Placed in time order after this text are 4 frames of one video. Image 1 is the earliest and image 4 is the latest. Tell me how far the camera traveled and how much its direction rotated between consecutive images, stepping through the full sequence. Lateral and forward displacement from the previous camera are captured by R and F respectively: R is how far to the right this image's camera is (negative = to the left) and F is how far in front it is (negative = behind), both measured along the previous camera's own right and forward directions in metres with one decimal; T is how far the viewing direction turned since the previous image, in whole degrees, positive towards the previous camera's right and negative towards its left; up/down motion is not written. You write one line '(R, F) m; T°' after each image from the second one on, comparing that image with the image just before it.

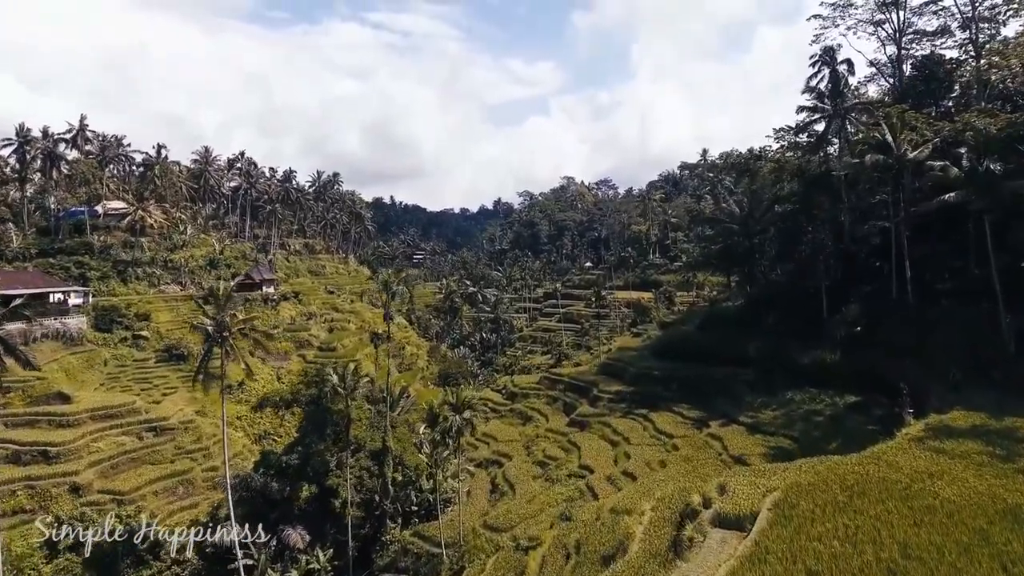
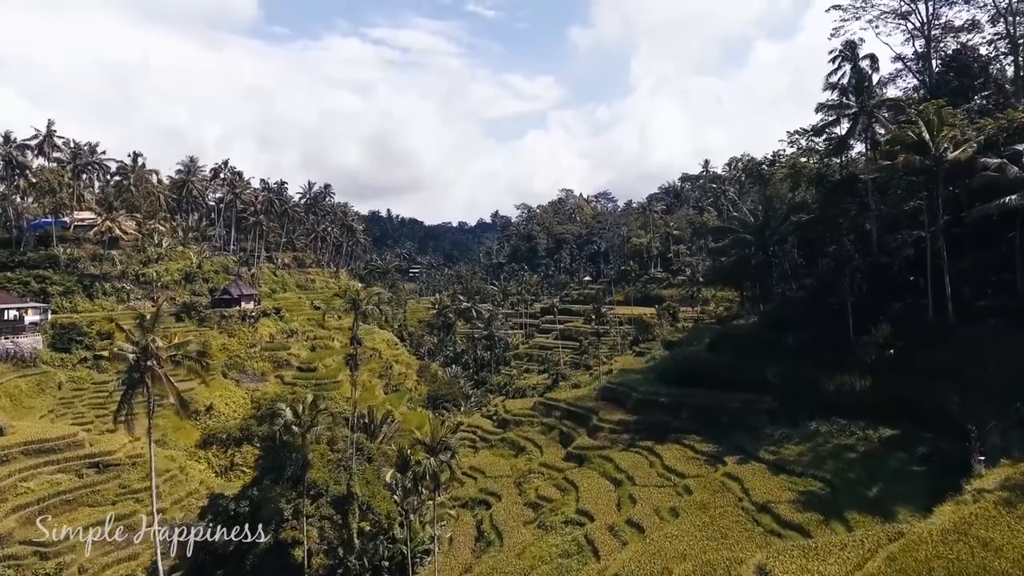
(+0.6, +4.3) m; 0°
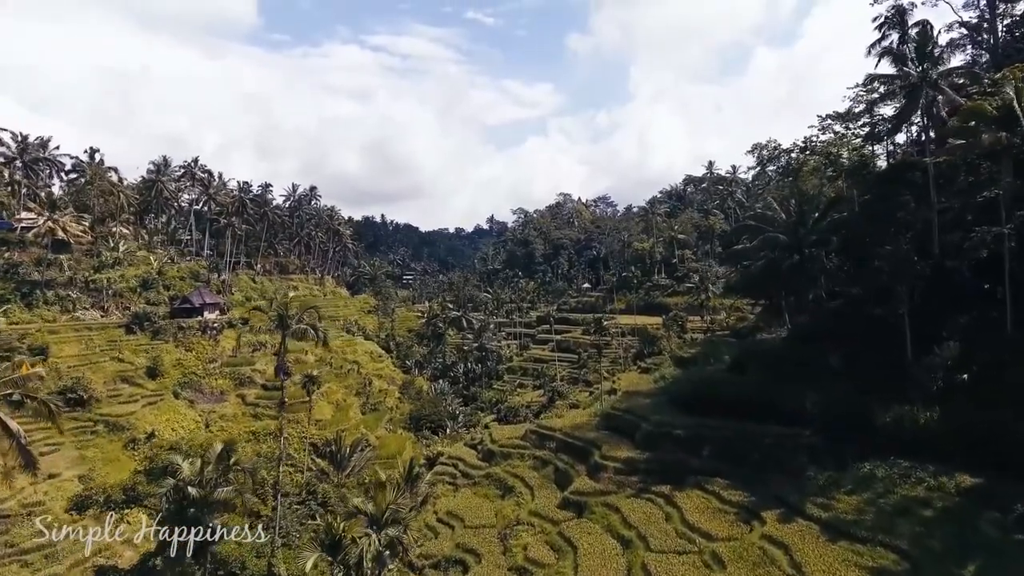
(+0.8, +6.6) m; 0°
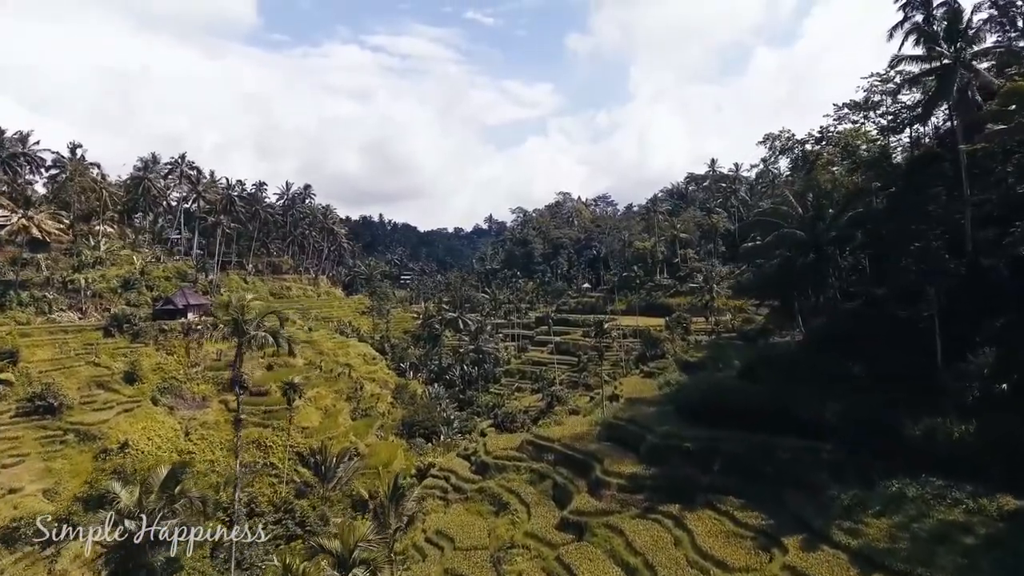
(+0.3, +2.6) m; 0°
